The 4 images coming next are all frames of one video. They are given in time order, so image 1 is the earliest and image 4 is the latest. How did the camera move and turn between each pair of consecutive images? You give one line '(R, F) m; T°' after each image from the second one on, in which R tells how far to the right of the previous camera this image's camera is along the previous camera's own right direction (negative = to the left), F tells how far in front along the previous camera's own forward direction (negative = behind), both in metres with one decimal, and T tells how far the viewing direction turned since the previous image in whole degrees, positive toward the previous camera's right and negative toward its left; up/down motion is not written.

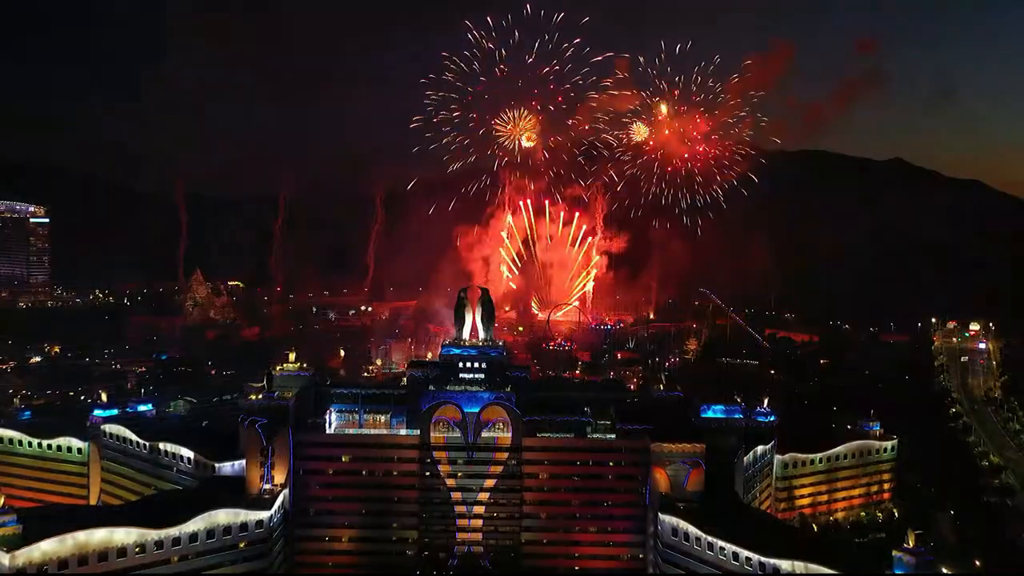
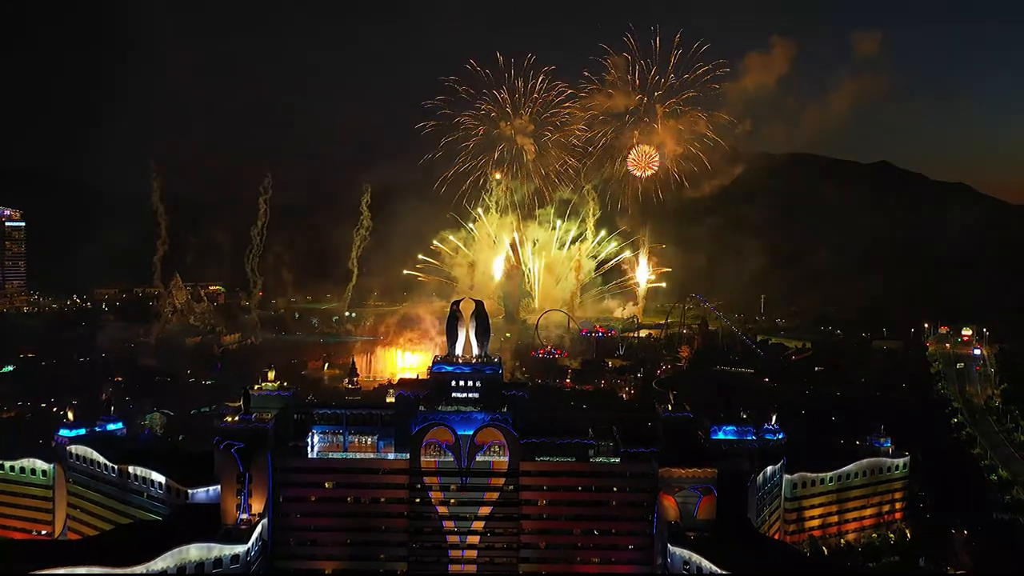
(-0.5, +2.2) m; +1°
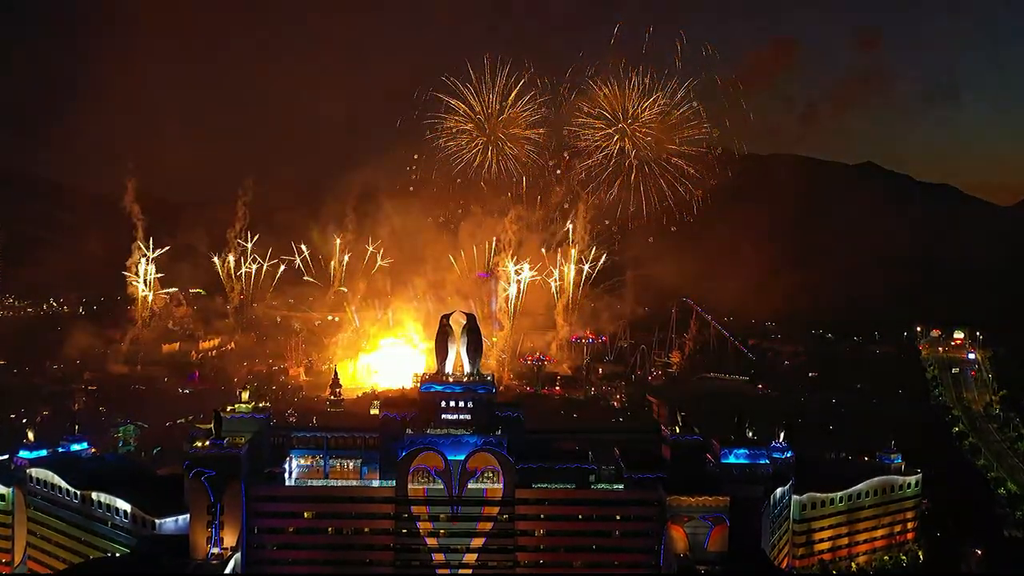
(-0.3, +2.3) m; +1°
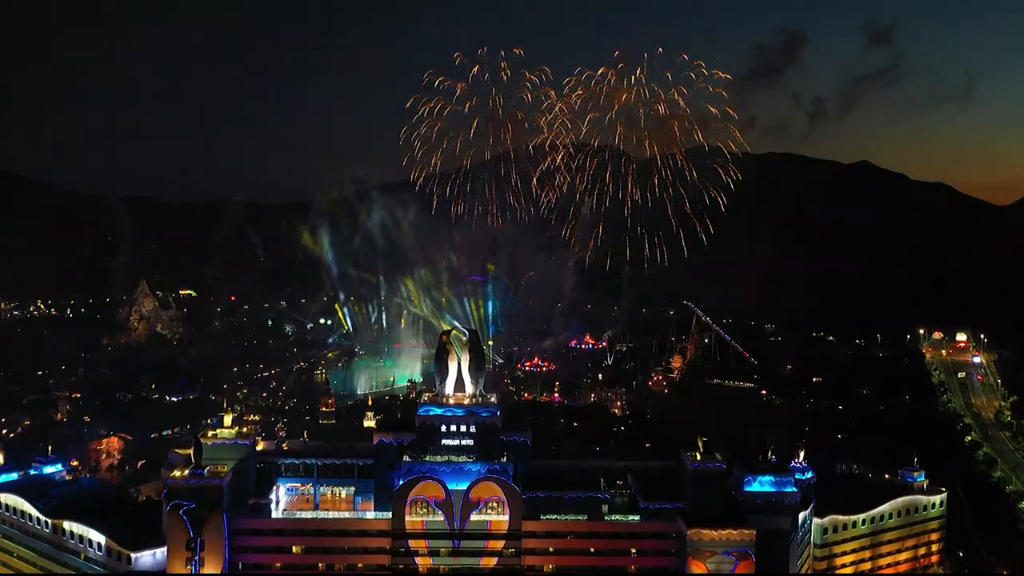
(-0.4, +2.2) m; +1°
